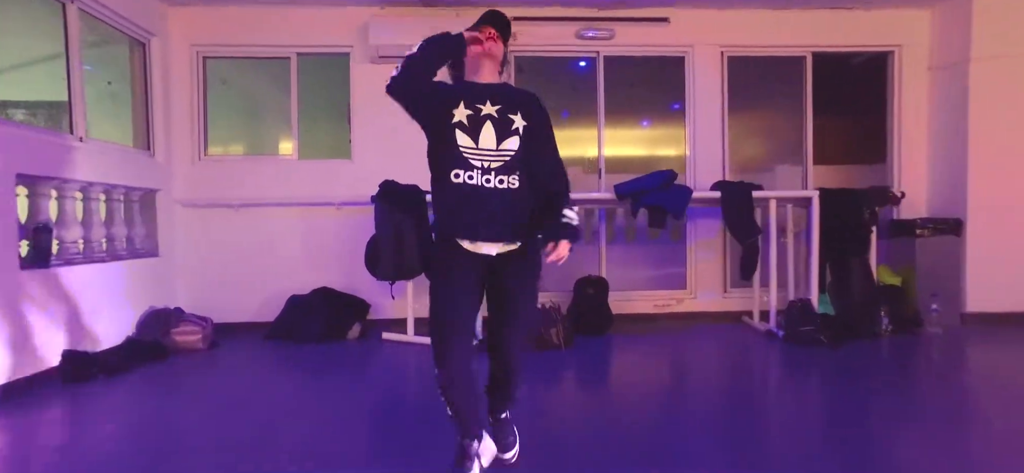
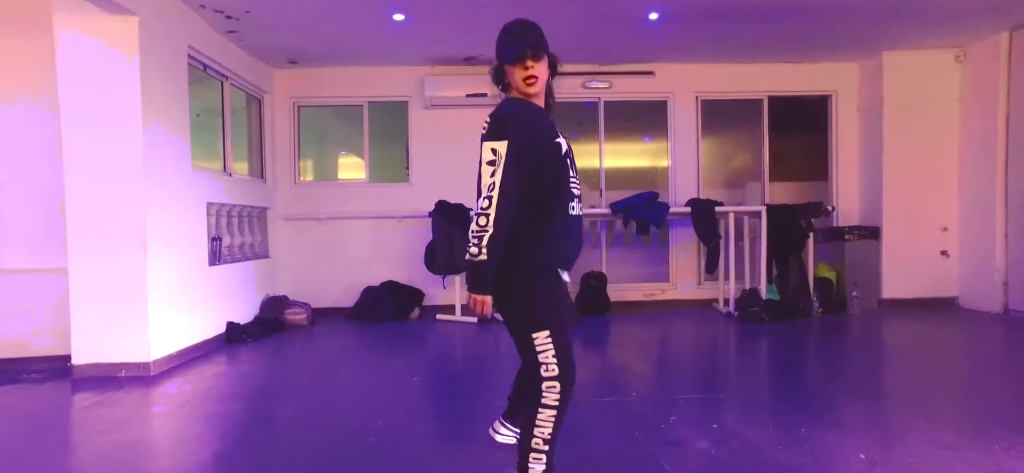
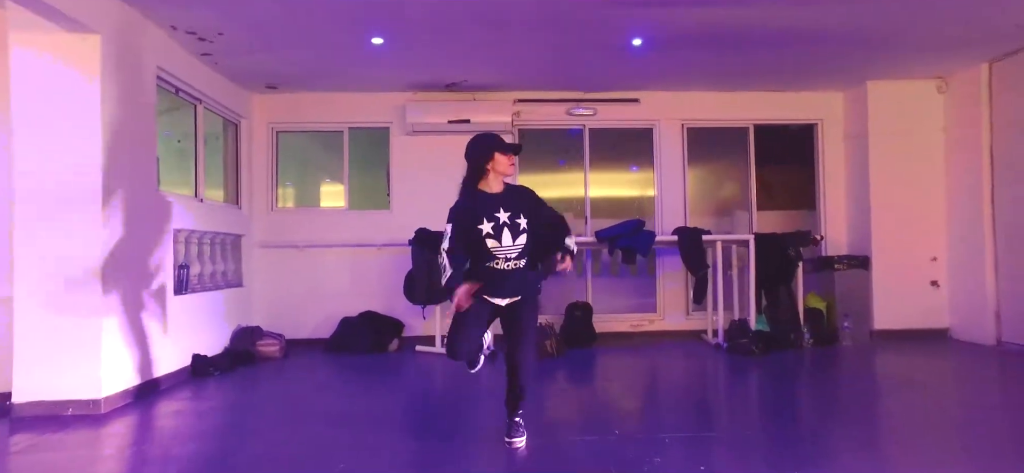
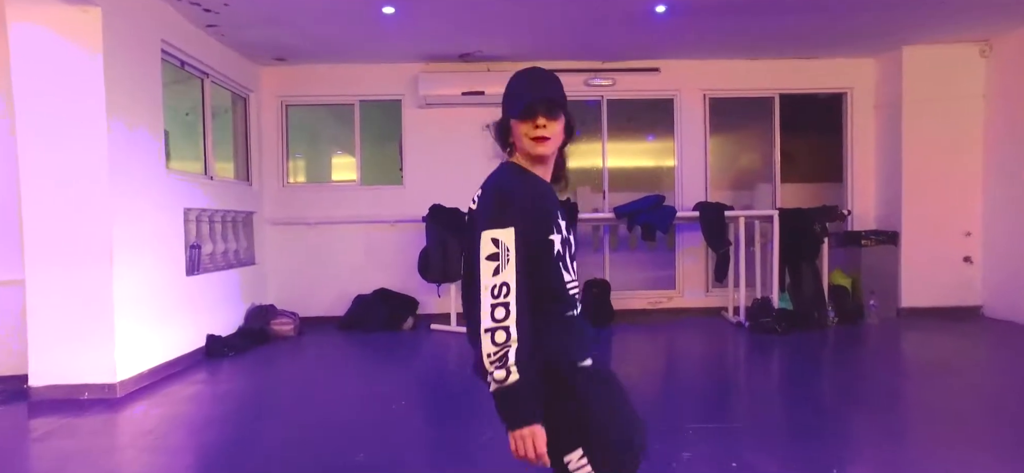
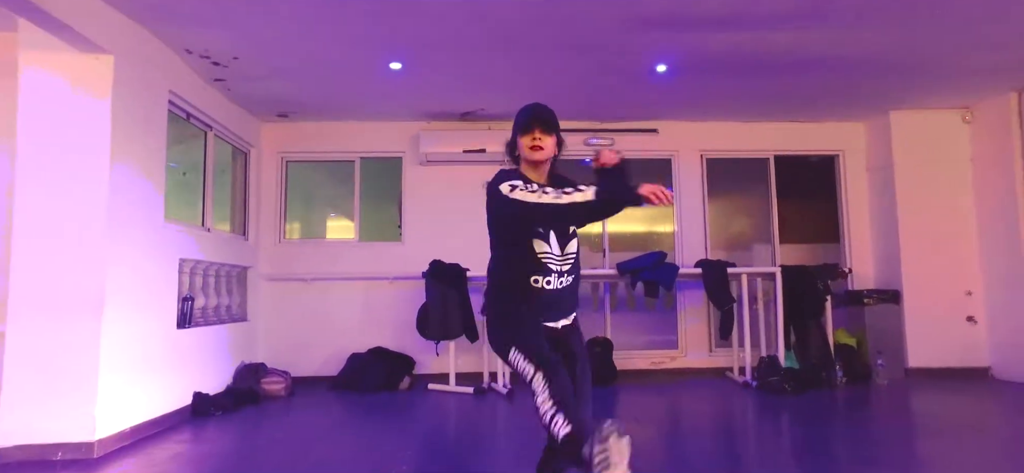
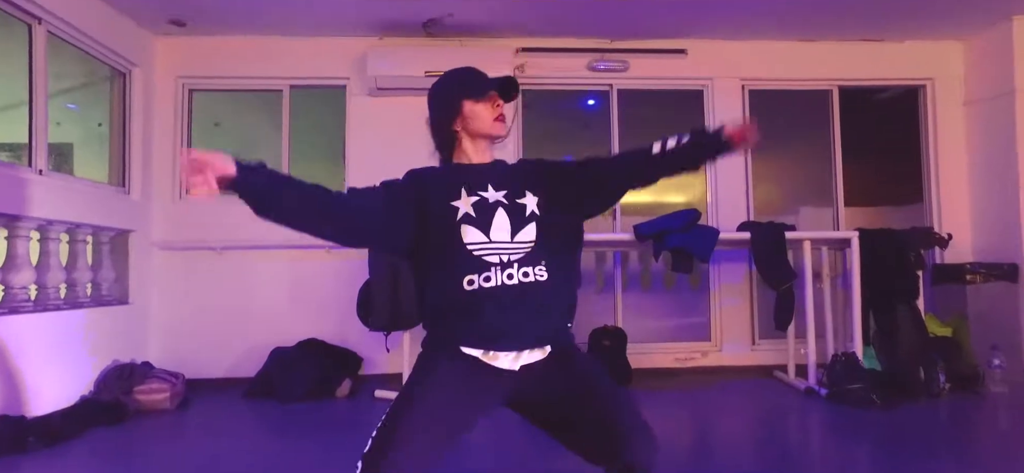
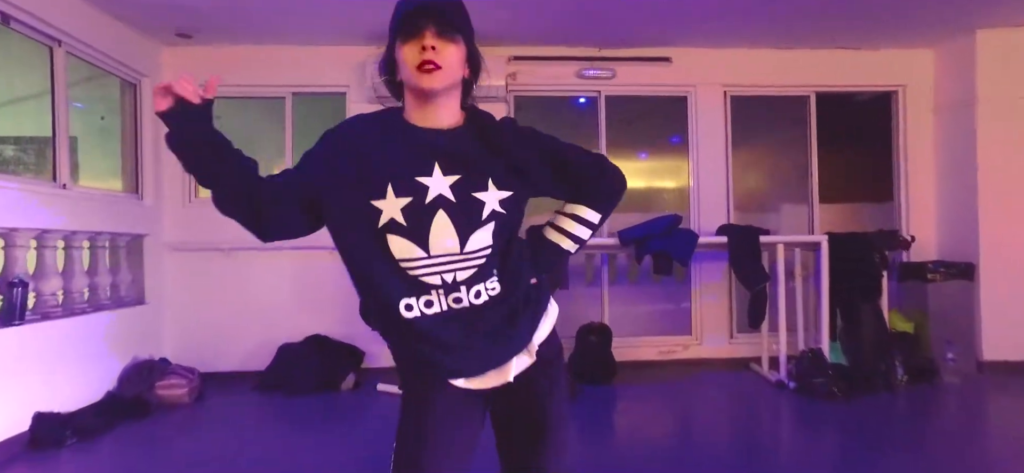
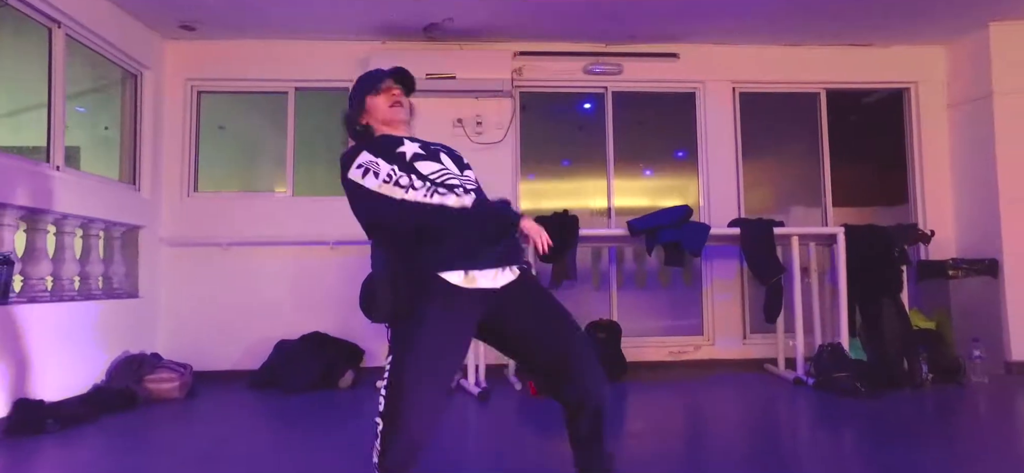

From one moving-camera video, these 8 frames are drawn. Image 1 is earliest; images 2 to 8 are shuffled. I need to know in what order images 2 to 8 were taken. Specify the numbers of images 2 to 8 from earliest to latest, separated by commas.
6, 8, 3, 7, 5, 2, 4
